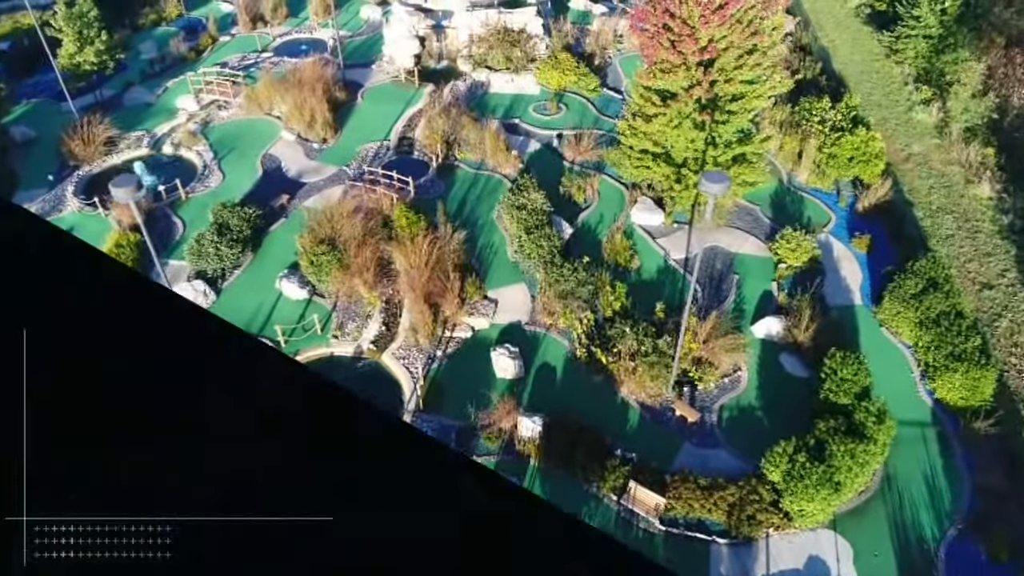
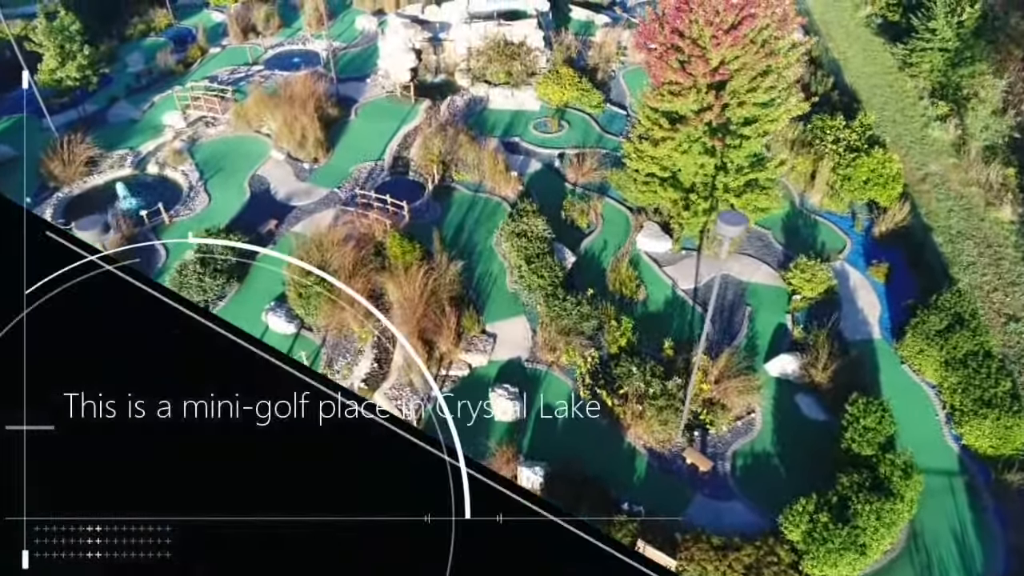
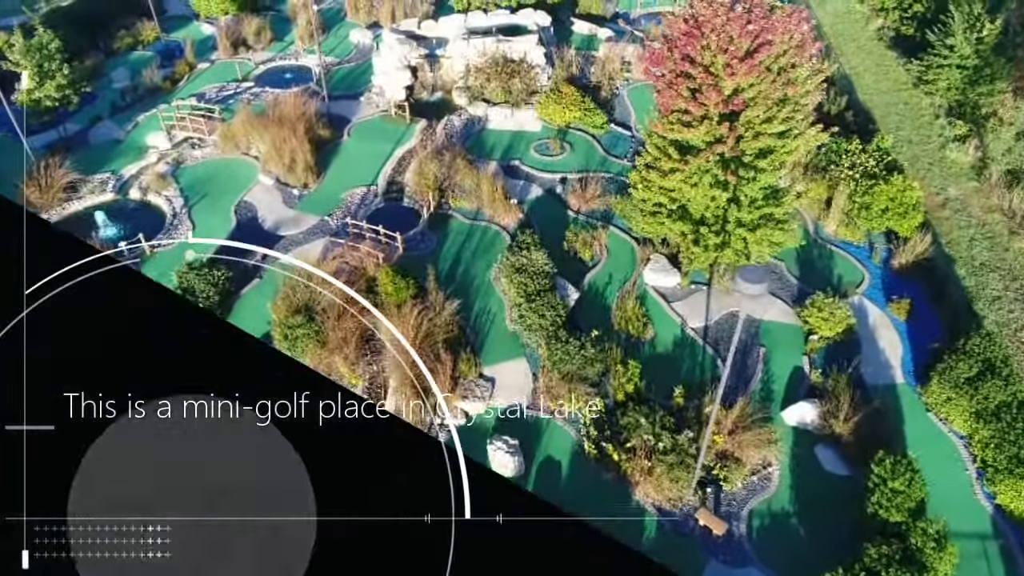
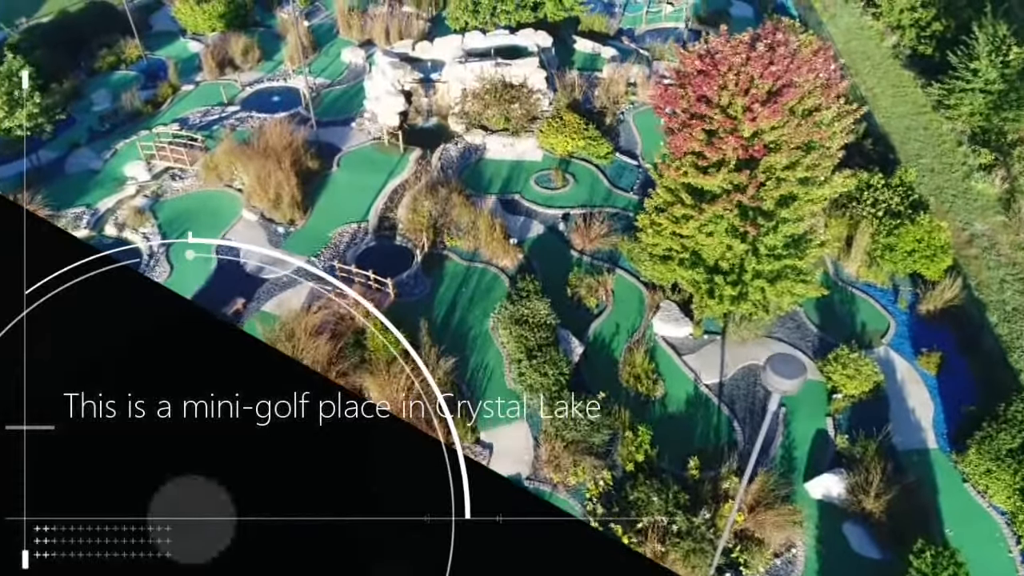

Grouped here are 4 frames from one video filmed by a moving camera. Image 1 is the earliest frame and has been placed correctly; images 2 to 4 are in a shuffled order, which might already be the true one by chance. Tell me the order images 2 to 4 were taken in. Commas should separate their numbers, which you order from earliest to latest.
2, 3, 4
